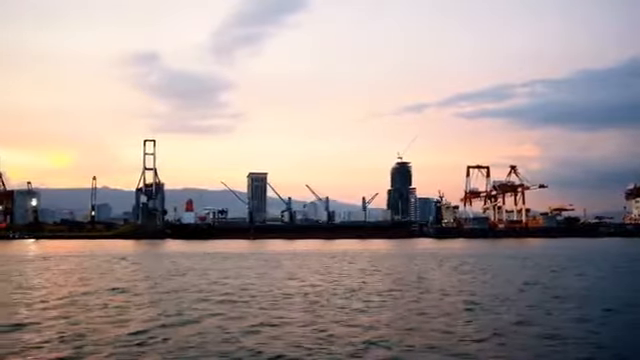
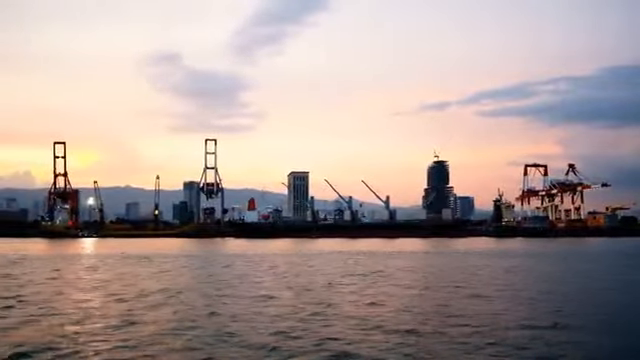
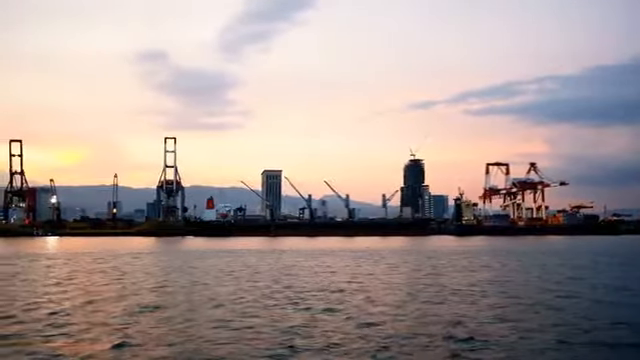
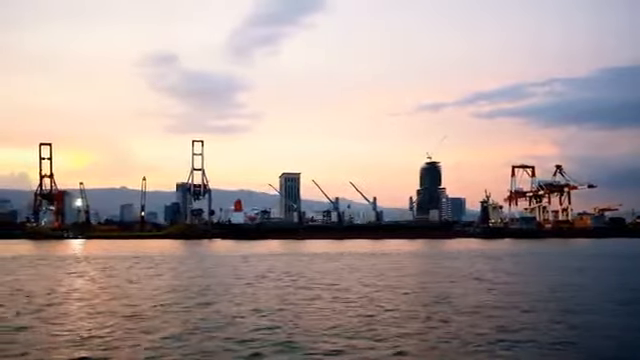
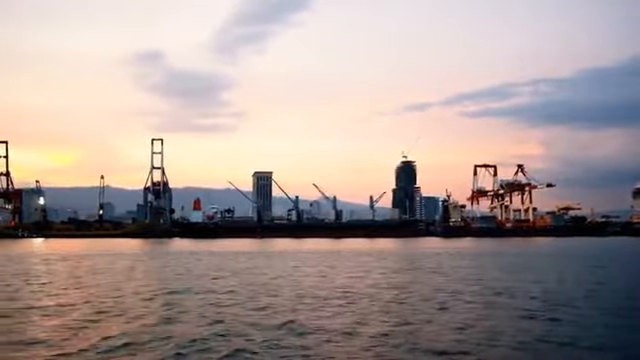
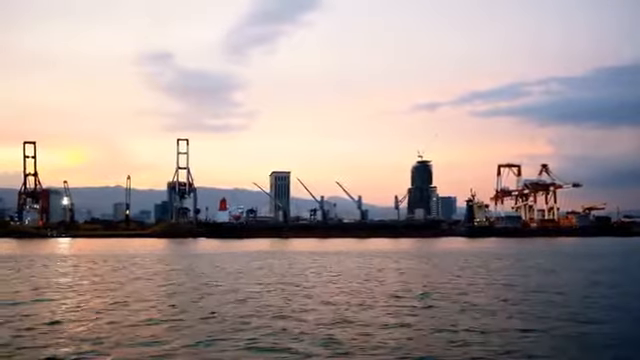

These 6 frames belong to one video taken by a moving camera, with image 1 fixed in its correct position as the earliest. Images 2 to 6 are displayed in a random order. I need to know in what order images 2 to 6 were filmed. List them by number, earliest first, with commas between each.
5, 3, 6, 4, 2
